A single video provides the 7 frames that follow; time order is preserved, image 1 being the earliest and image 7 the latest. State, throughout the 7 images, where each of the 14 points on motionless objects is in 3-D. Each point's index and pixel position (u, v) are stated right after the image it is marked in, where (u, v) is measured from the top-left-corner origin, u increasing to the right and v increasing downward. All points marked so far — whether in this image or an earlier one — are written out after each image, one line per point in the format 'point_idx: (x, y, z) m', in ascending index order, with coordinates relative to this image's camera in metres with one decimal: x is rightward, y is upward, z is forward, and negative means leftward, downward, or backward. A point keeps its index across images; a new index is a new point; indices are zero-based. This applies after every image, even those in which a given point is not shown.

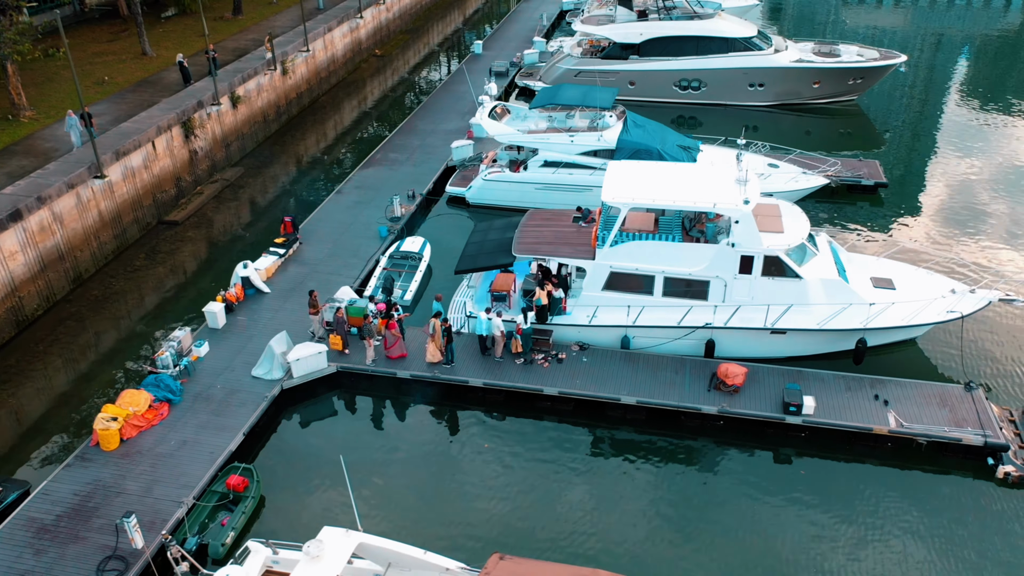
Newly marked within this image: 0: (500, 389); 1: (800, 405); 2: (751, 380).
0: (-0.3, -2.2, +16.1) m
1: (+5.5, -2.3, +14.6) m
2: (+4.9, -1.9, +15.7) m
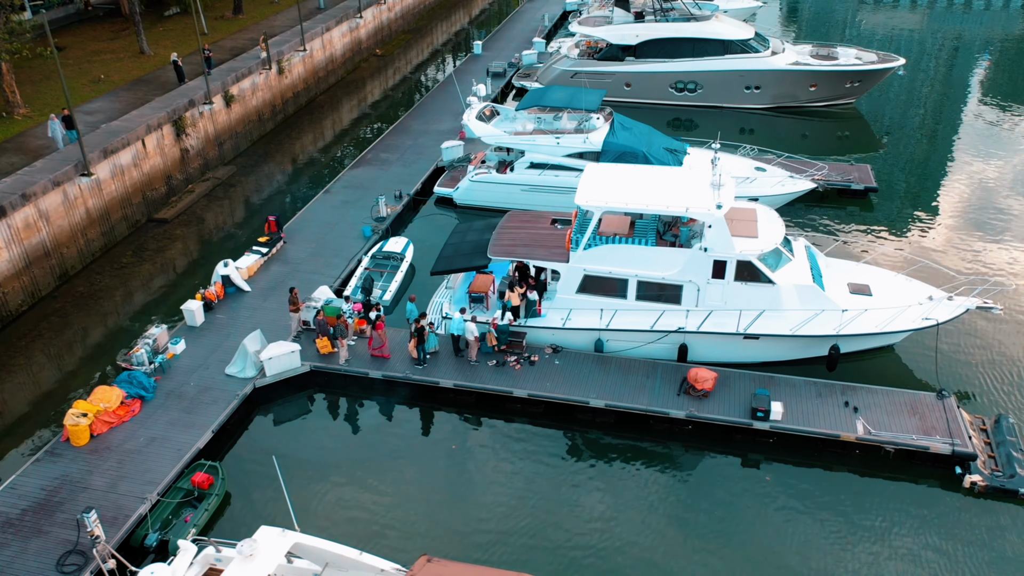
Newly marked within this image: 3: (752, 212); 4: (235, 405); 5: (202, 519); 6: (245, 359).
0: (-0.9, -2.2, +16.2) m
1: (+4.9, -2.4, +14.6) m
2: (+4.3, -2.0, +15.7) m
3: (+5.4, +1.7, +17.2) m
4: (-5.6, -2.4, +15.6) m
5: (-5.4, -4.0, +13.2) m
6: (-5.7, -1.5, +16.3) m
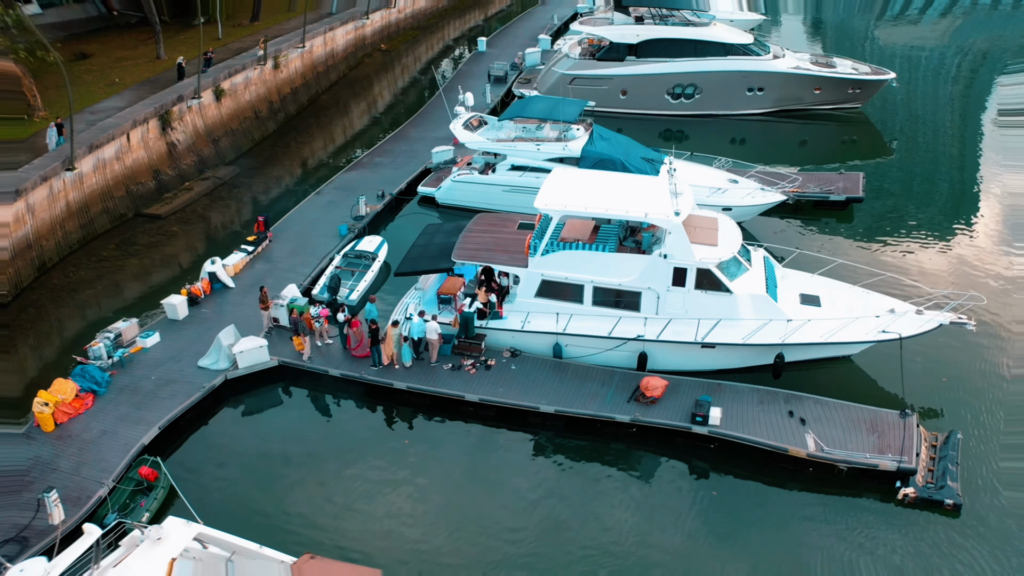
0: (-1.9, -2.3, +16.4) m
1: (+3.8, -2.5, +14.6) m
2: (+3.3, -2.2, +15.7) m
3: (+4.6, +1.5, +17.2) m
4: (-6.6, -2.3, +16.0) m
5: (-6.5, -4.0, +13.7) m
6: (-6.7, -1.5, +16.8) m
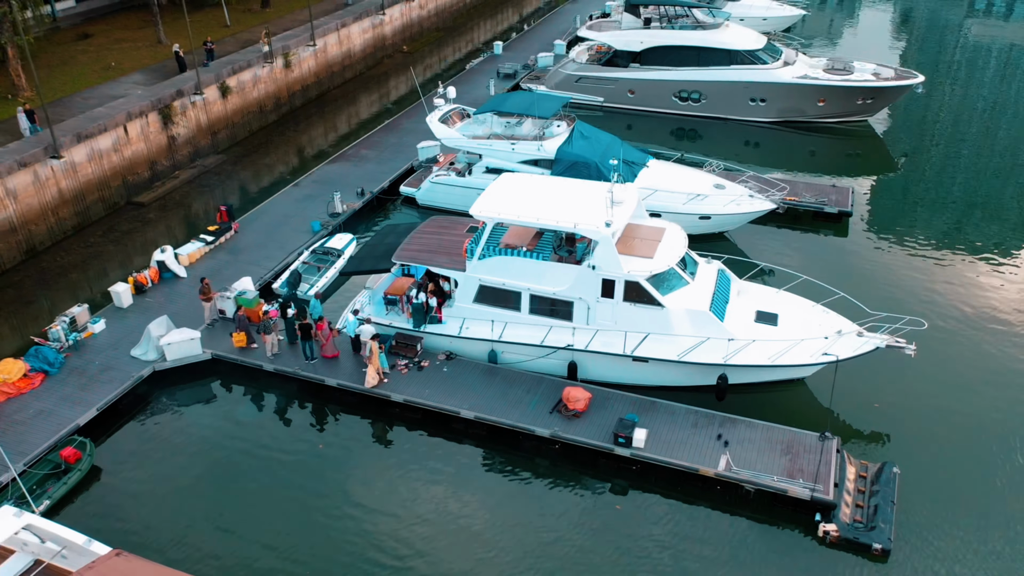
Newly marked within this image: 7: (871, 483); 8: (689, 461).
0: (-3.4, -2.2, +16.4) m
1: (+2.1, -2.8, +14.2) m
2: (+1.7, -2.4, +15.3) m
3: (+3.2, +1.2, +16.7) m
4: (-8.2, -2.1, +16.3) m
5: (-8.3, -3.7, +13.9) m
6: (-8.1, -1.2, +17.0) m
7: (+6.5, -3.5, +13.7) m
8: (+3.2, -3.2, +14.0) m
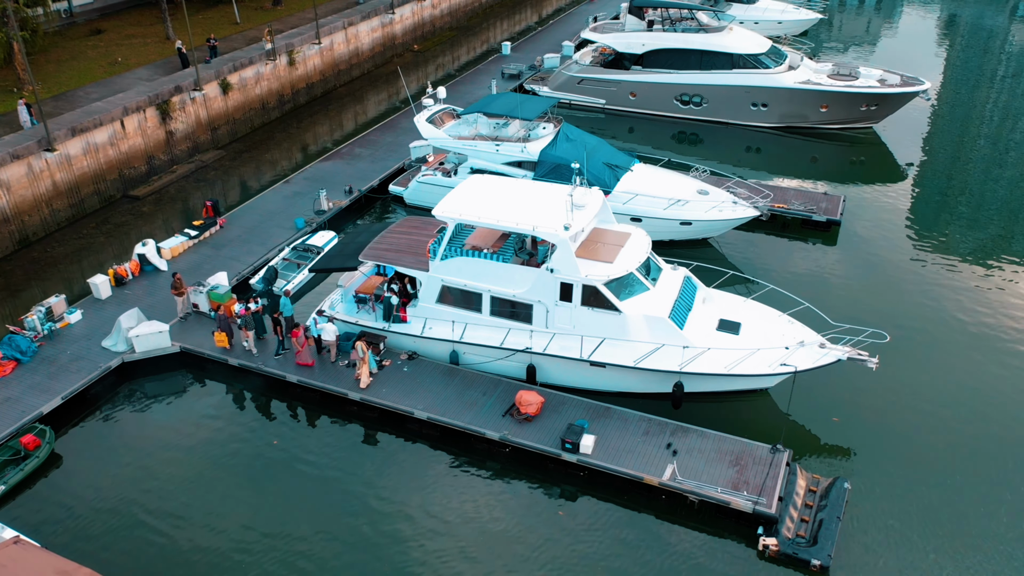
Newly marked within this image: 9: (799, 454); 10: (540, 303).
0: (-4.3, -2.2, +16.5) m
1: (+1.2, -2.9, +14.1) m
2: (+0.8, -2.4, +15.3) m
3: (+2.4, +1.1, +16.6) m
4: (-9.1, -1.9, +16.6) m
5: (-9.3, -3.6, +14.3) m
6: (-9.0, -1.0, +17.4) m
7: (+5.4, -3.7, +13.5) m
8: (+2.2, -3.3, +13.9) m
9: (+5.8, -3.3, +15.3) m
10: (+0.6, -0.3, +15.9) m
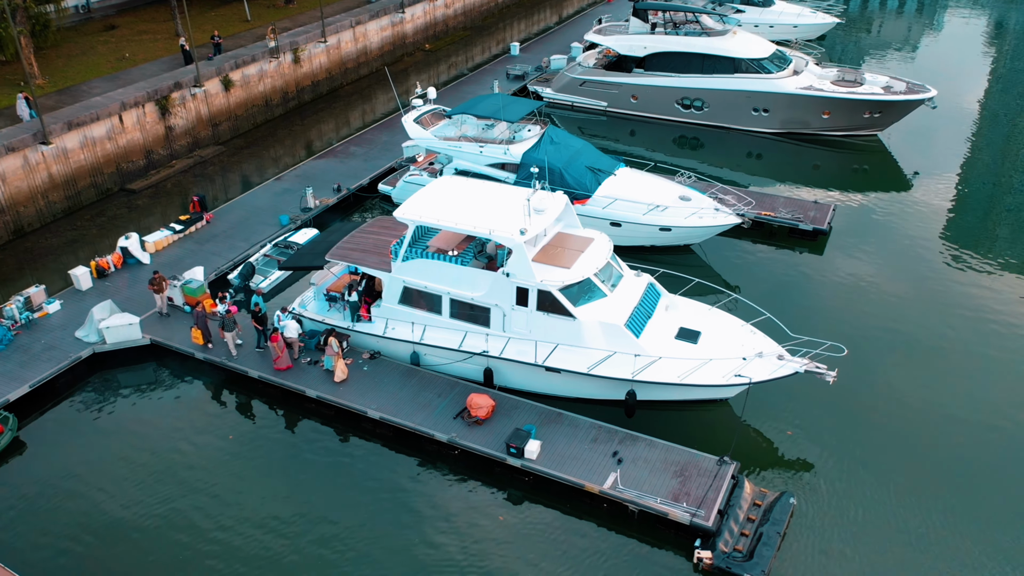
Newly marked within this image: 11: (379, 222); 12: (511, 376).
0: (-5.2, -2.1, +16.7) m
1: (+0.1, -3.0, +14.1) m
2: (-0.2, -2.5, +15.3) m
3: (+1.6, +1.0, +16.5) m
4: (-9.9, -1.7, +17.0) m
5: (-10.3, -3.4, +14.7) m
6: (-9.8, -0.9, +17.8) m
7: (+4.4, -3.9, +13.3) m
8: (+1.2, -3.4, +13.8) m
9: (+4.8, -3.5, +15.0) m
10: (-0.3, -0.4, +15.8) m
11: (-3.3, +1.6, +18.9) m
12: (0.0, -1.8, +16.0) m
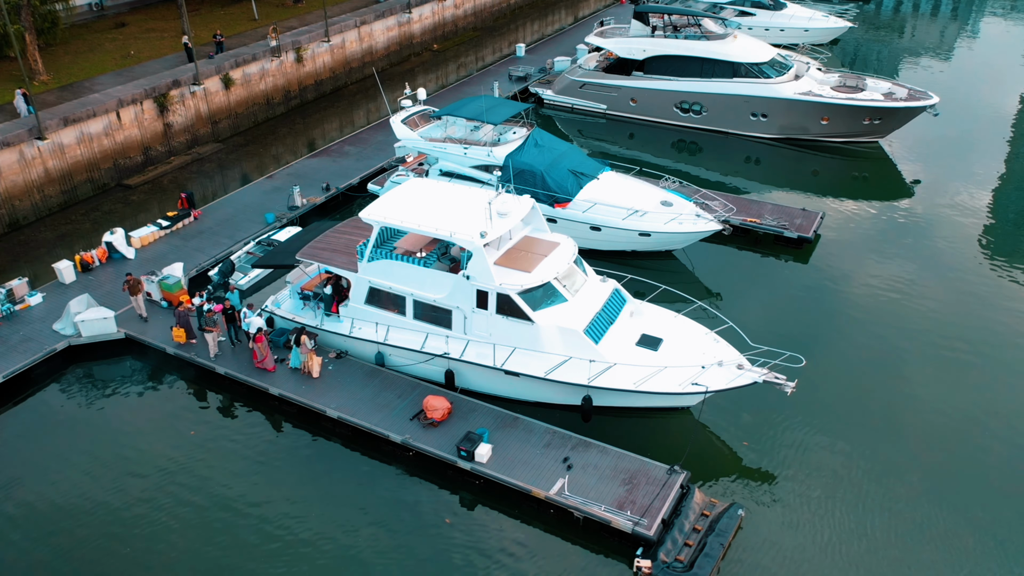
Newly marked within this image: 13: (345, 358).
0: (-6.0, -2.1, +16.9) m
1: (-0.8, -3.0, +14.1) m
2: (-1.1, -2.6, +15.3) m
3: (+0.8, +0.9, +16.5) m
4: (-10.7, -1.6, +17.4) m
5: (-11.2, -3.2, +15.1) m
6: (-10.5, -0.7, +18.1) m
7: (+3.4, -4.1, +13.2) m
8: (+0.2, -3.5, +13.8) m
9: (+3.9, -3.7, +14.9) m
10: (-1.1, -0.4, +15.9) m
11: (-3.9, +1.6, +19.0) m
12: (-0.9, -1.9, +16.0) m
13: (-3.8, -1.6, +17.2) m
